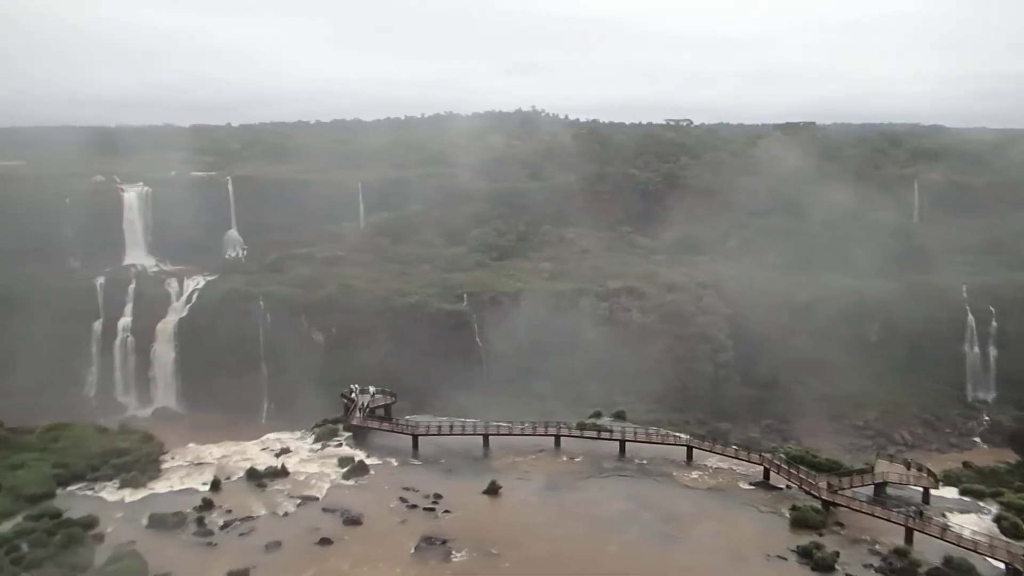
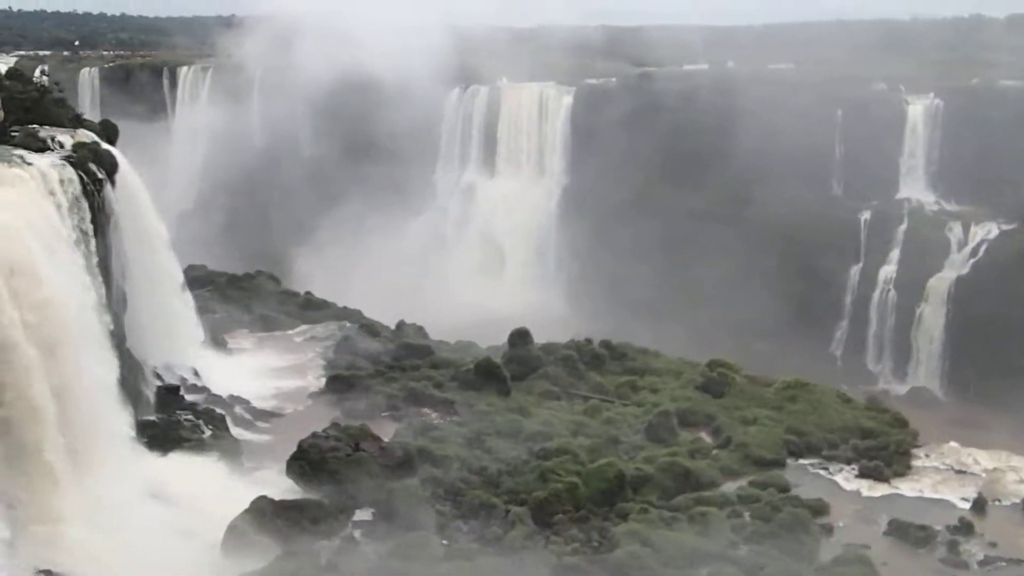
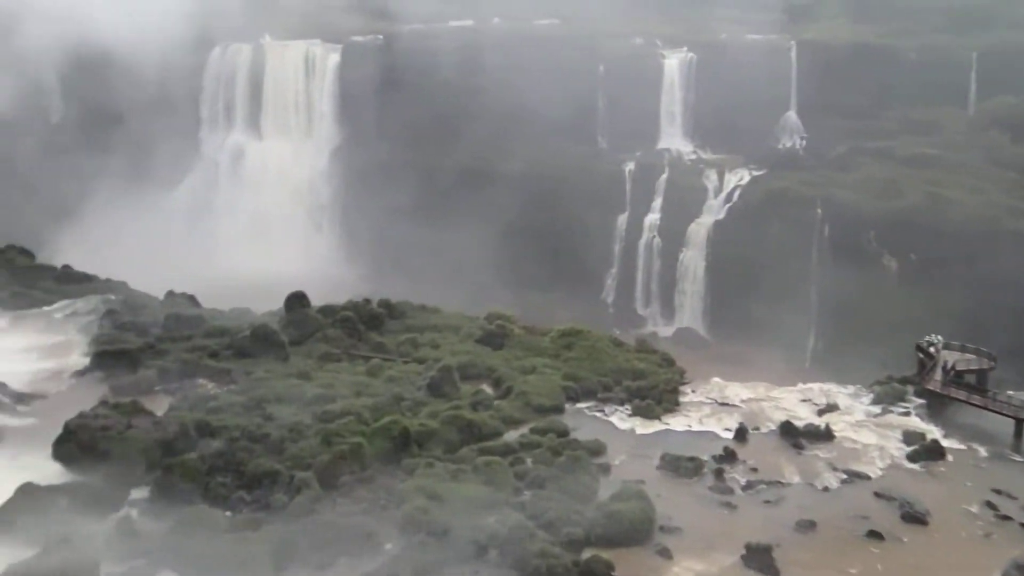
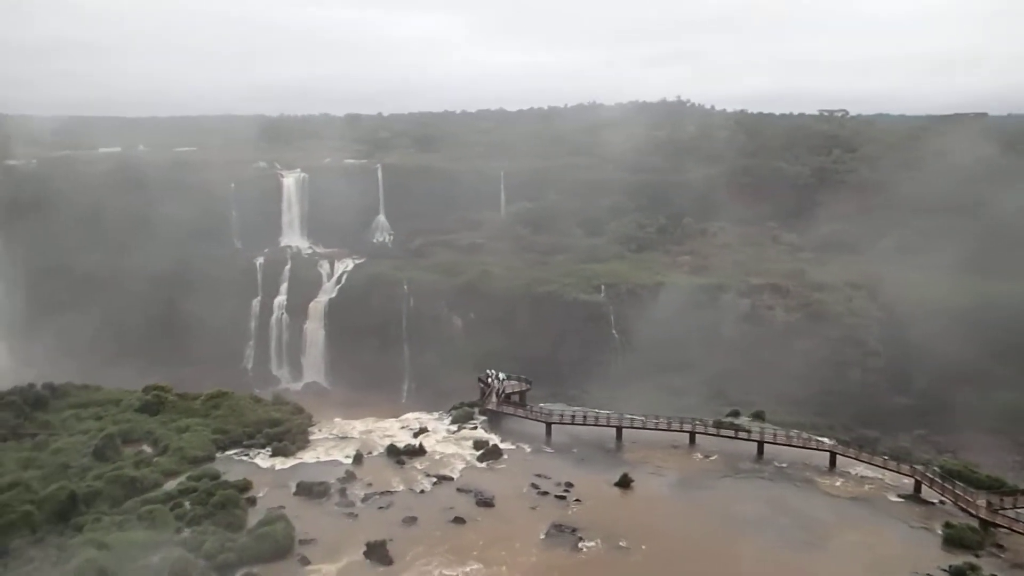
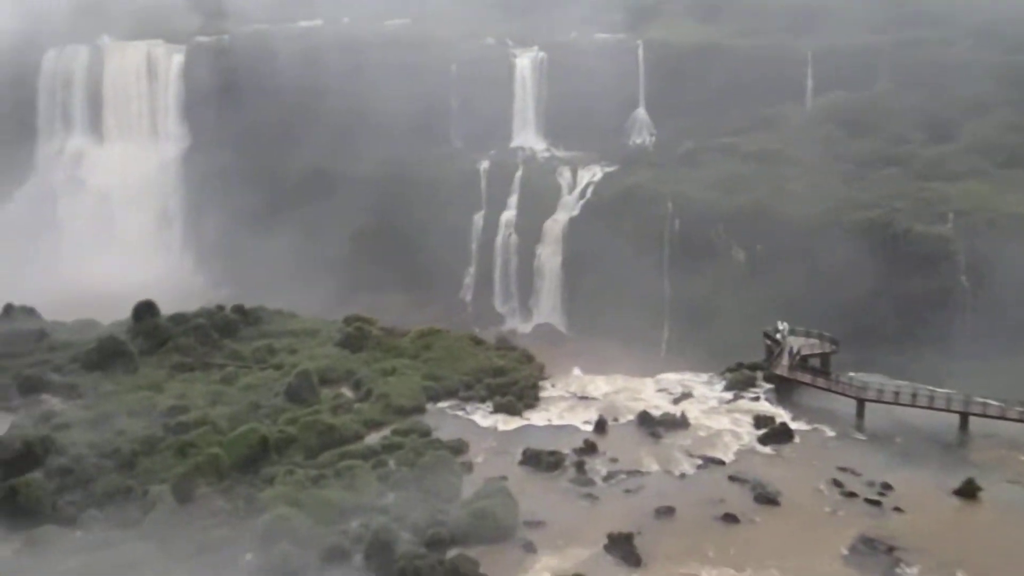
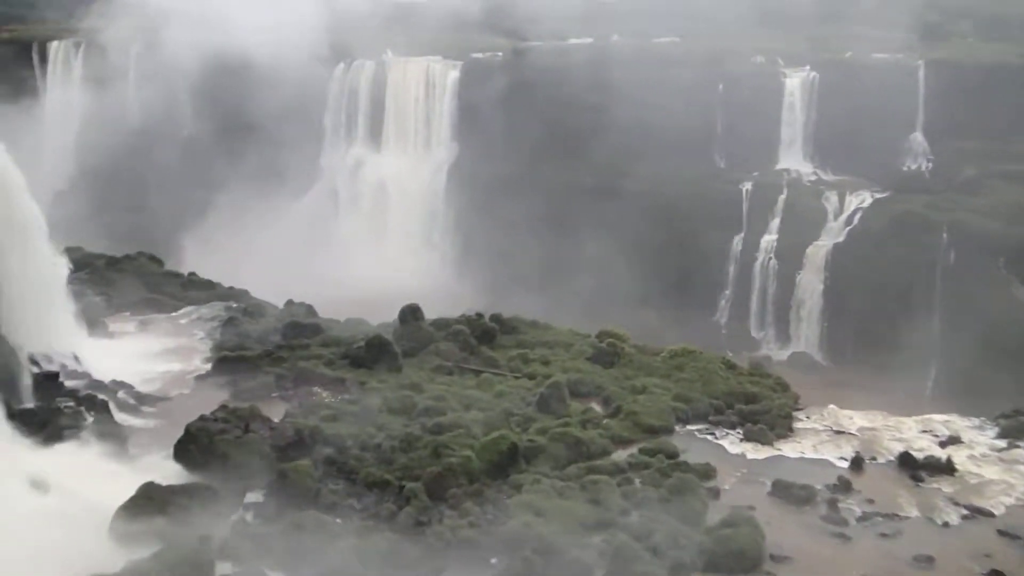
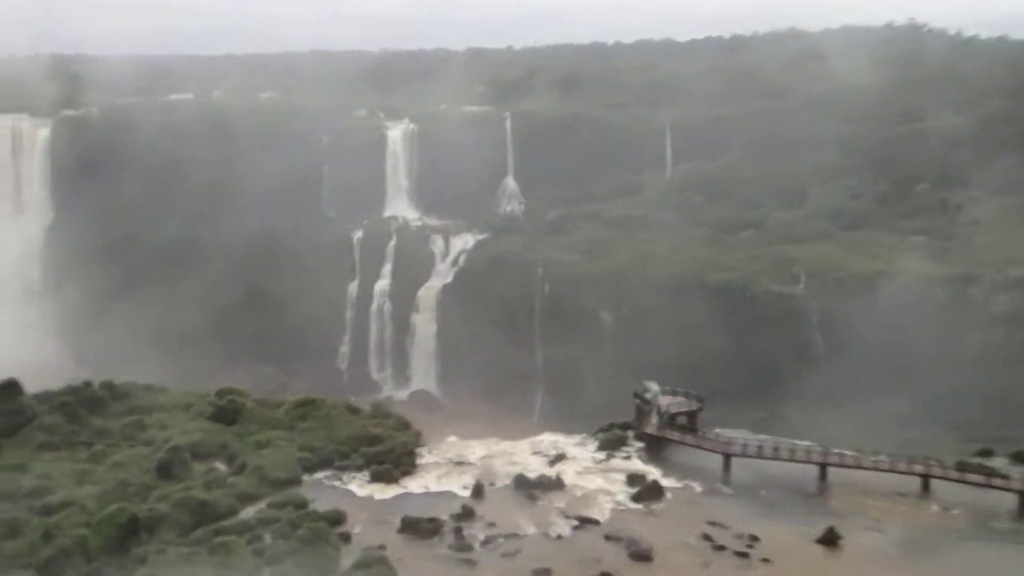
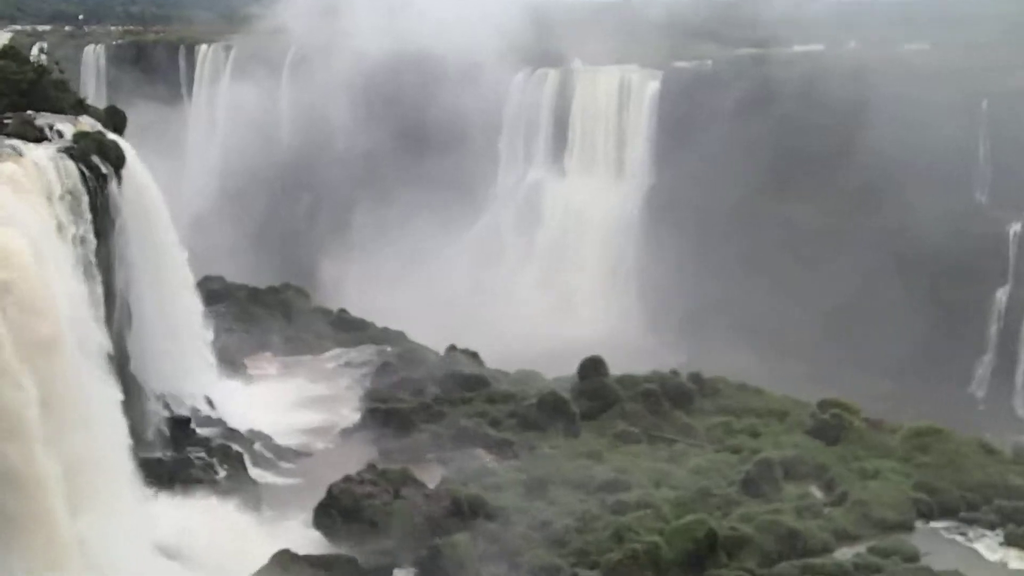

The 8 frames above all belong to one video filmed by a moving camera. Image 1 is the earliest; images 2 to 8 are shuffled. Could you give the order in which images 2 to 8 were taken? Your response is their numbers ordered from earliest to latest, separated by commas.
4, 7, 5, 3, 6, 2, 8
